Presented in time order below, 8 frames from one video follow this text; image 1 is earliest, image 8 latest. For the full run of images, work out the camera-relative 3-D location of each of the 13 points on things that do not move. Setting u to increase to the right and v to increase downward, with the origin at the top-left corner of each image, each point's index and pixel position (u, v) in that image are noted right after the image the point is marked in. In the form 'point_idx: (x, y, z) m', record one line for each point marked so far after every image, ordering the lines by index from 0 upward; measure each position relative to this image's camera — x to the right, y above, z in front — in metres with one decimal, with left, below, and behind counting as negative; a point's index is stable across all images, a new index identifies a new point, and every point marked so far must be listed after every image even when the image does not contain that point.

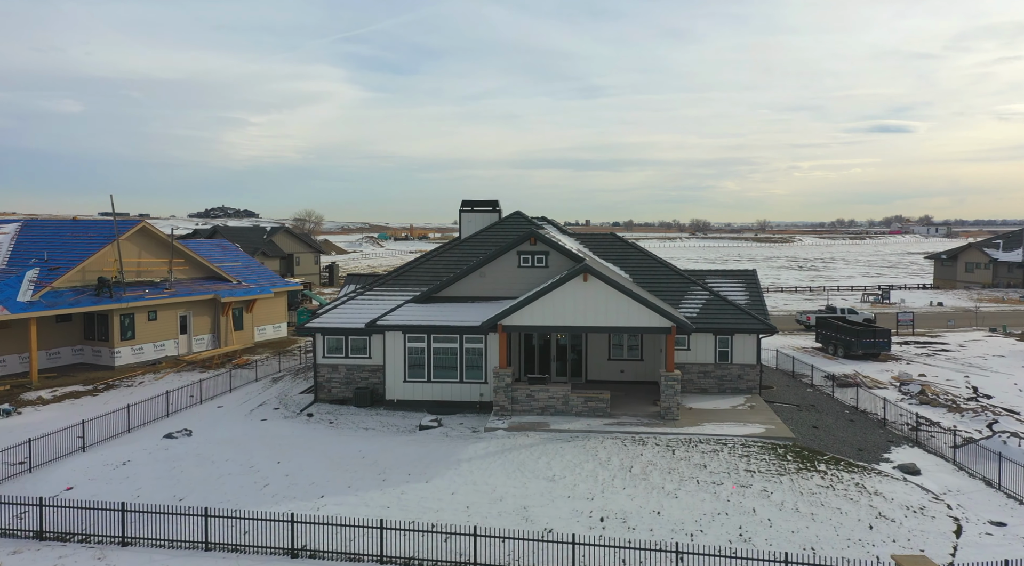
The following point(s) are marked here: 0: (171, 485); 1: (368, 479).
0: (-8.4, -4.9, +19.4) m
1: (-3.5, -4.7, +19.1) m
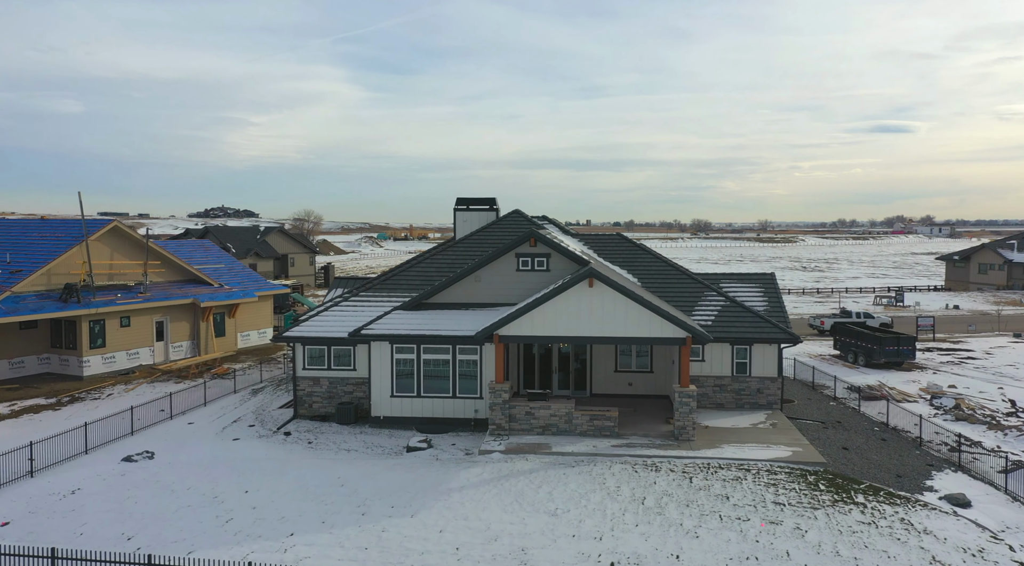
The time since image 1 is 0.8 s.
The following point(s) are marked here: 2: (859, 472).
0: (-8.4, -5.1, +17.1) m
1: (-3.6, -4.9, +16.9) m
2: (+8.3, -4.5, +18.9) m
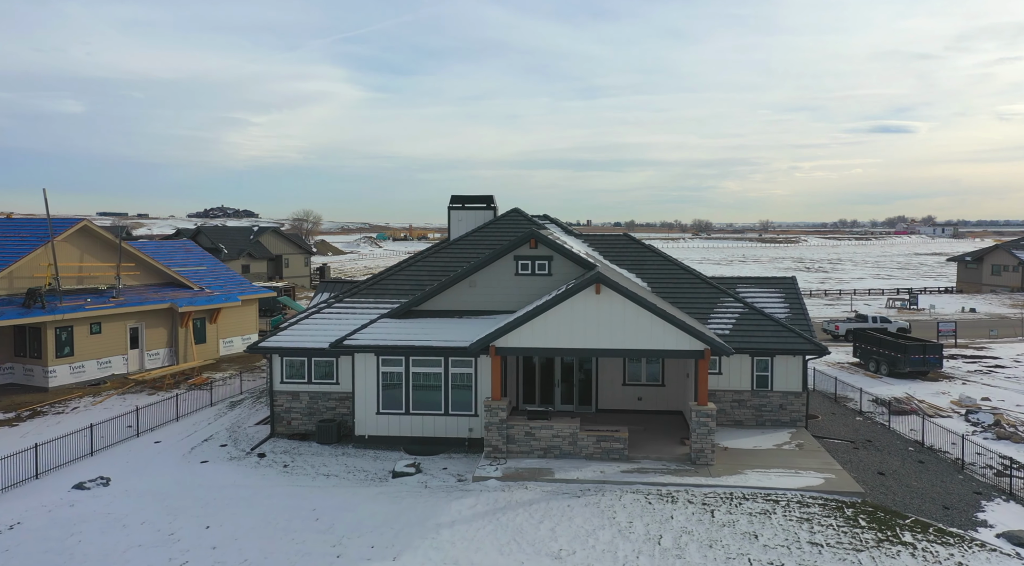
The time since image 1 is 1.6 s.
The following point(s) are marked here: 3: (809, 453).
0: (-8.5, -5.2, +14.9) m
1: (-3.6, -5.0, +14.7) m
2: (+8.3, -4.7, +16.8) m
3: (+7.4, -4.2, +19.7) m
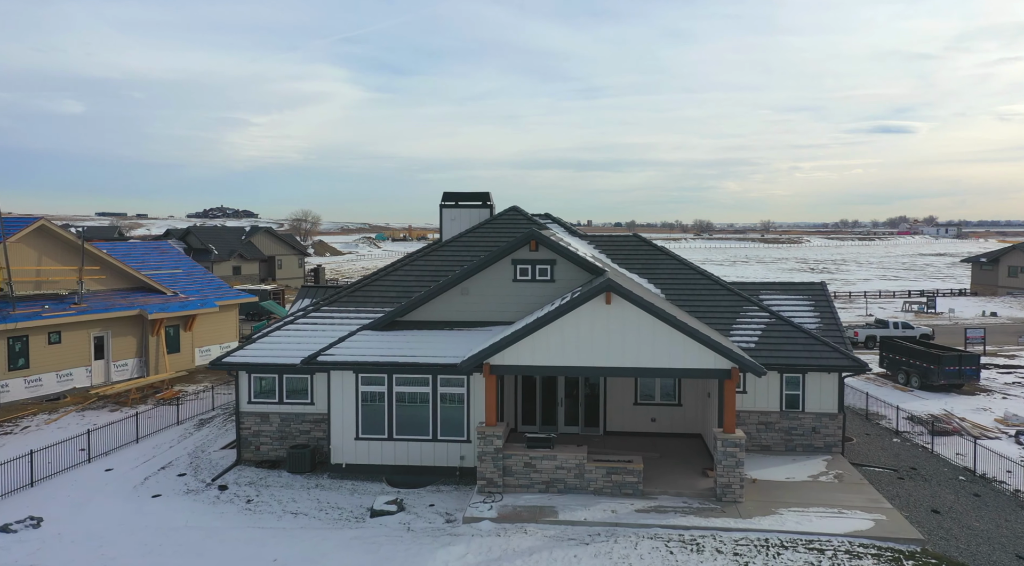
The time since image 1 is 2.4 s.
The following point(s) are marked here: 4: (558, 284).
0: (-8.5, -5.4, +12.4) m
1: (-3.7, -5.2, +12.2) m
2: (+8.2, -4.8, +14.2) m
3: (+7.3, -4.4, +17.1) m
4: (+1.1, 0.0, +19.0) m
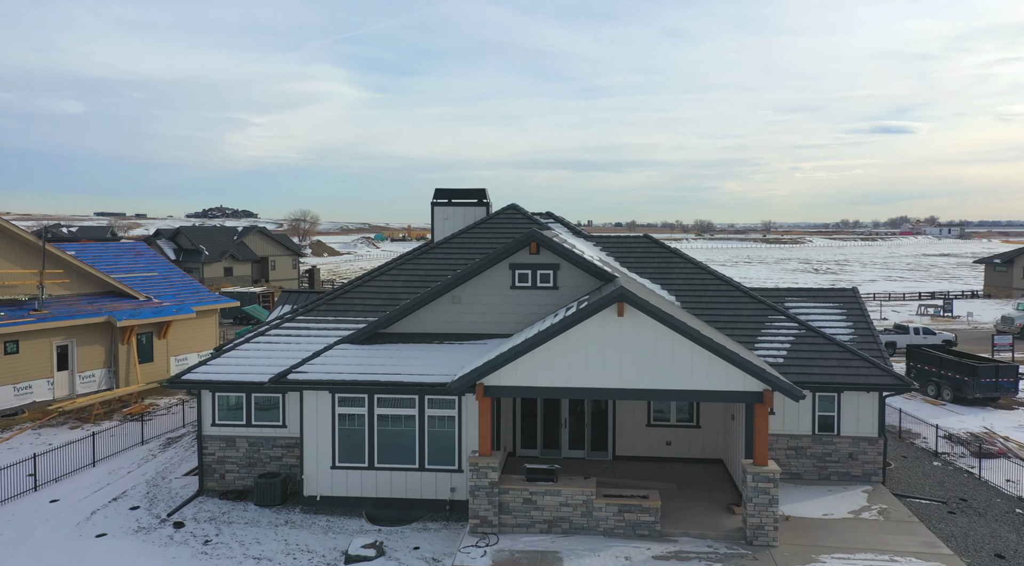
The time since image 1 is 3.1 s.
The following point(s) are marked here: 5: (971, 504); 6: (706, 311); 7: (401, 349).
0: (-8.6, -5.5, +10.2) m
1: (-3.7, -5.4, +9.9) m
2: (+8.1, -5.0, +12.0) m
3: (+7.3, -4.5, +14.9) m
4: (+1.1, -0.2, +16.8) m
5: (+9.7, -4.7, +16.7) m
6: (+4.7, -0.7, +19.3) m
7: (-2.3, -1.4, +16.7) m
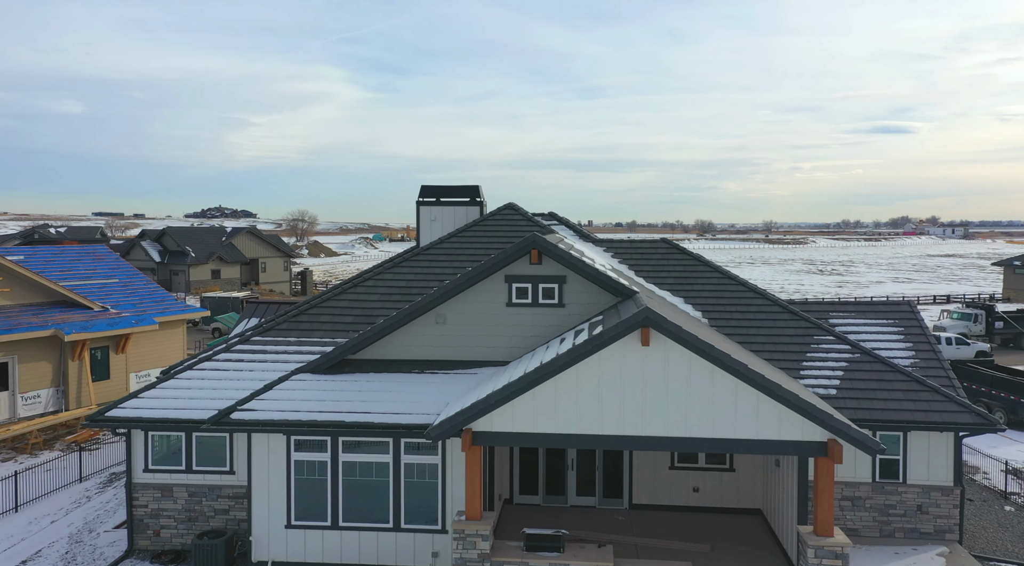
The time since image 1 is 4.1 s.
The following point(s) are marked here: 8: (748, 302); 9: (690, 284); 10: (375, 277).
0: (-8.7, -5.8, +7.2) m
1: (-3.8, -5.6, +6.9) m
2: (+8.1, -5.3, +9.0) m
3: (+7.2, -4.8, +11.9) m
4: (+1.0, -0.5, +13.7) m
5: (+9.6, -5.0, +13.7) m
6: (+4.7, -0.9, +16.2) m
7: (-2.4, -1.7, +13.6) m
8: (+5.1, -0.4, +16.9) m
9: (+3.9, 0.0, +17.4) m
10: (-3.0, +0.1, +17.2) m
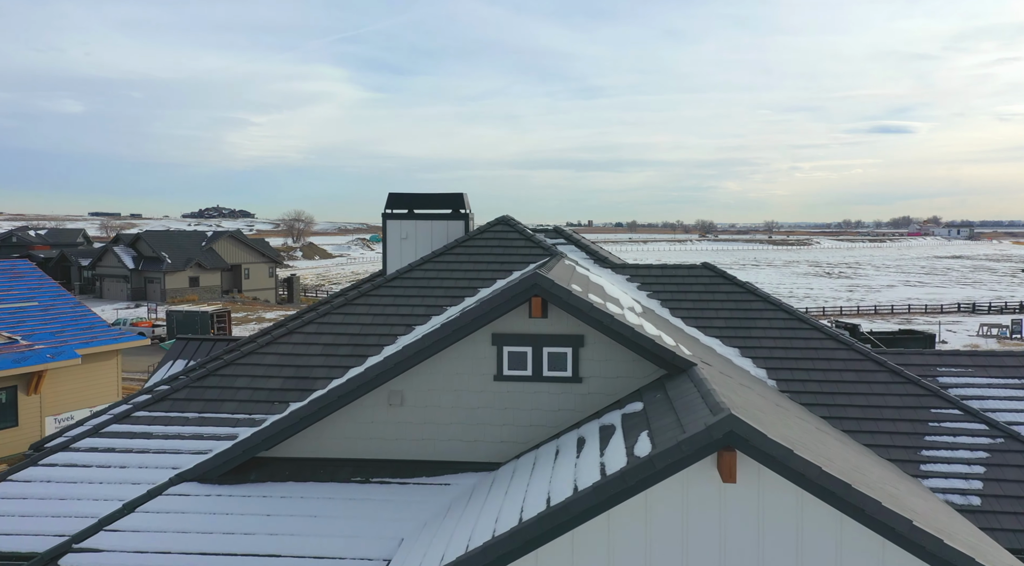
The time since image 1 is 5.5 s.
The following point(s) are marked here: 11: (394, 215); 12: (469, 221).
0: (-8.8, -6.5, +2.5) m
1: (-3.9, -6.4, +2.3) m
2: (+8.0, -6.0, +4.3) m
3: (+7.1, -5.5, +7.2) m
4: (+0.9, -1.2, +9.1) m
5: (+9.5, -5.7, +9.1) m
6: (+4.5, -1.7, +11.6) m
7: (-2.5, -2.4, +9.0) m
8: (+4.9, -1.1, +12.3) m
9: (+3.8, -0.7, +12.8) m
10: (-3.1, -0.6, +12.5) m
11: (-2.3, +1.3, +15.7) m
12: (-0.9, +1.2, +15.8) m
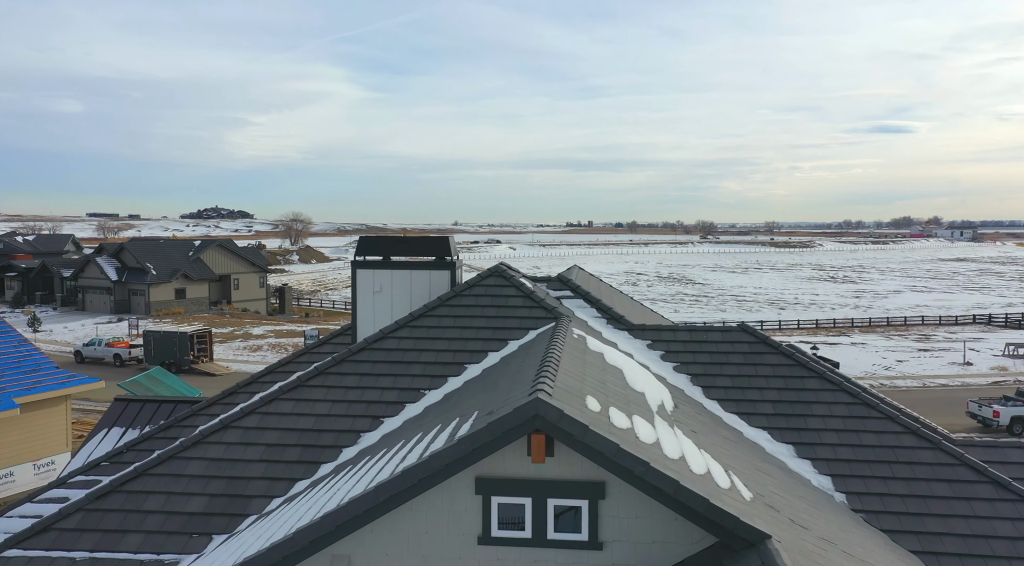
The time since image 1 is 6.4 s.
0: (-8.8, -7.6, -0.2) m
1: (-4.0, -7.4, -0.4) m
2: (+7.9, -7.0, +1.7) m
3: (+7.0, -6.6, +4.5) m
4: (+0.8, -2.2, +6.4) m
5: (+9.5, -6.7, +6.4) m
6: (+4.5, -2.7, +8.9) m
7: (-2.6, -3.4, +6.3) m
8: (+4.9, -2.1, +9.6) m
9: (+3.8, -1.7, +10.1) m
10: (-3.2, -1.6, +9.8) m
11: (-2.4, +0.3, +13.0) m
12: (-0.9, +0.2, +13.1) m
